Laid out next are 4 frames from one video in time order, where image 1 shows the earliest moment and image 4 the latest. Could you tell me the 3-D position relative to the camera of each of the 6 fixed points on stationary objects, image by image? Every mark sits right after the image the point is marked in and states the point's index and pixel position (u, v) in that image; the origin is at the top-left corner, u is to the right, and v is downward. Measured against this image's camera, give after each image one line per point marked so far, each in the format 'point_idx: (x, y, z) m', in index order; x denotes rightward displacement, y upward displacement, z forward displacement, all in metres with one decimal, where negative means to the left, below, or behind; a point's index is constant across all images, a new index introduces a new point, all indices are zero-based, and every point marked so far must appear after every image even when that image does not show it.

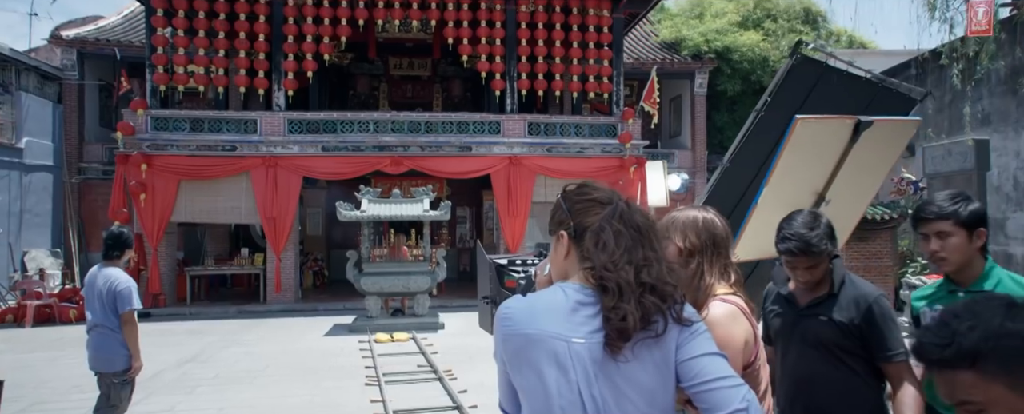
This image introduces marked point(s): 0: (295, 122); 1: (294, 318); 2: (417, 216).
0: (-4.4, +1.7, +13.0) m
1: (-4.1, -2.1, +12.1) m
2: (-1.6, -0.2, +11.0) m
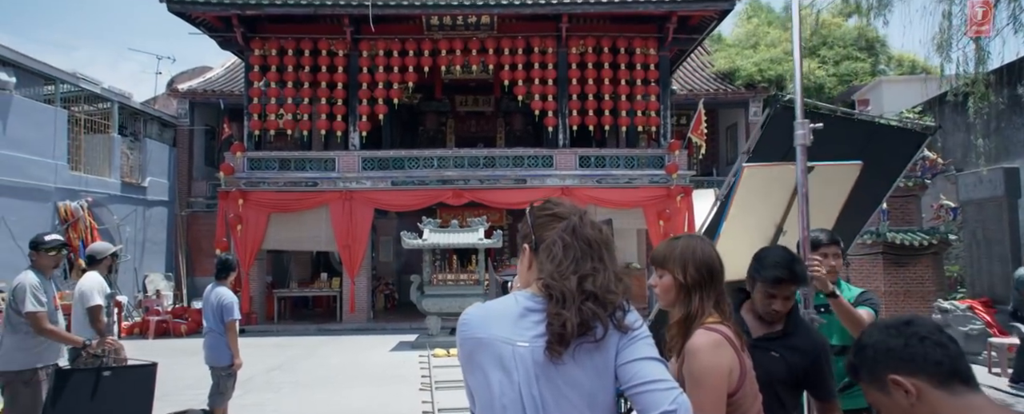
0: (-3.2, +1.1, +14.5) m
1: (-3.0, -2.7, +13.3) m
2: (-0.7, -0.7, +12.0) m
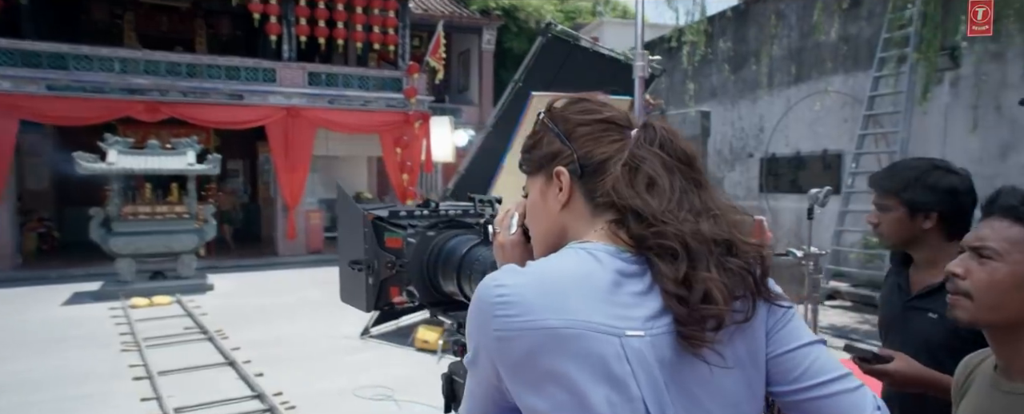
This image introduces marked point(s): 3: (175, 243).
0: (-8.4, +2.6, +10.7) m
1: (-7.8, -1.3, +10.2) m
2: (-5.1, +0.6, +9.8) m
3: (-5.3, -0.6, +10.0) m
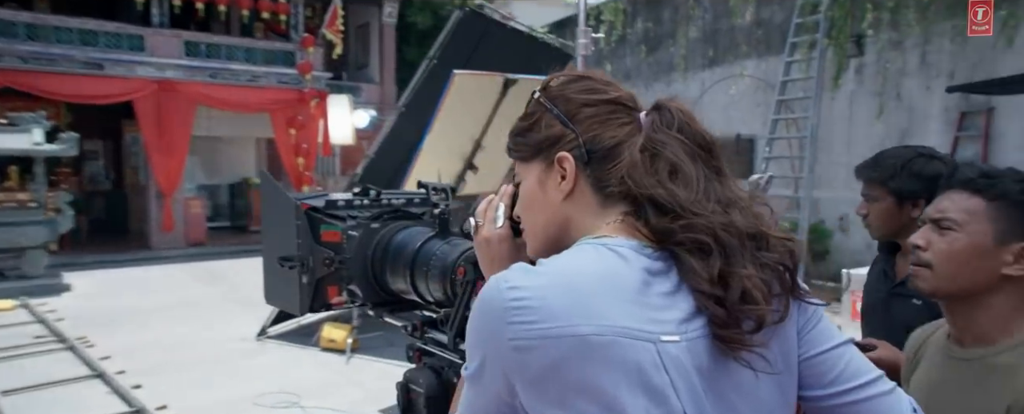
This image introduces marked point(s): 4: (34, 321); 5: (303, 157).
0: (-9.6, +2.7, +8.4) m
1: (-9.0, -1.2, +8.1) m
2: (-6.2, +0.7, +8.3) m
3: (-6.4, -0.4, +8.4) m
4: (-5.4, -1.3, +7.3) m
5: (-4.0, +1.0, +12.3) m
